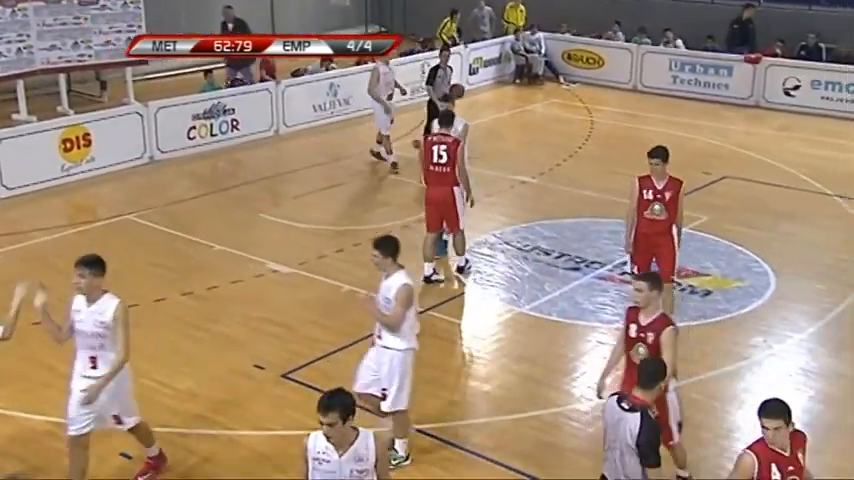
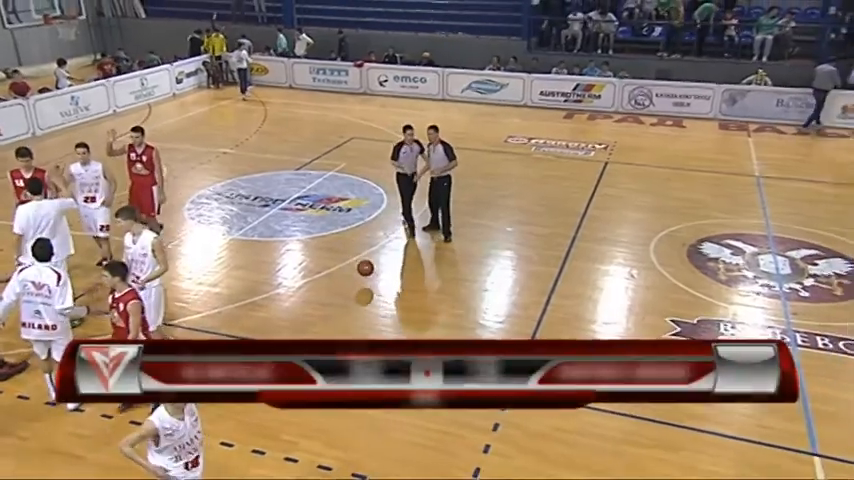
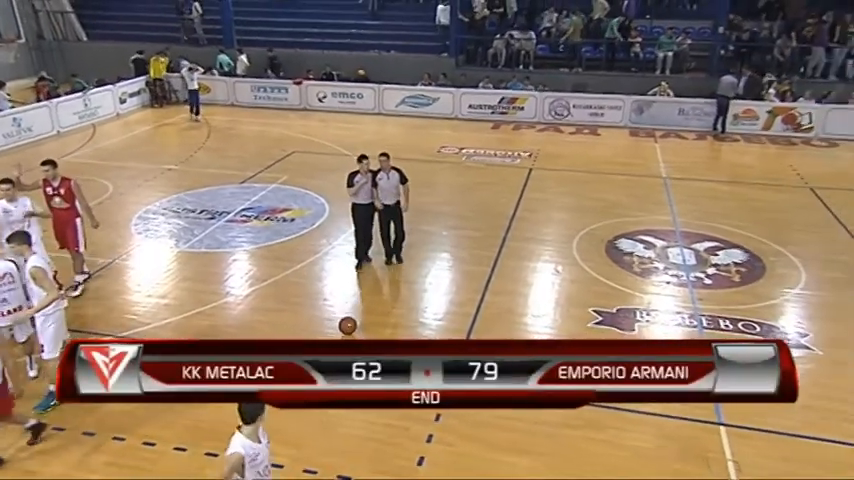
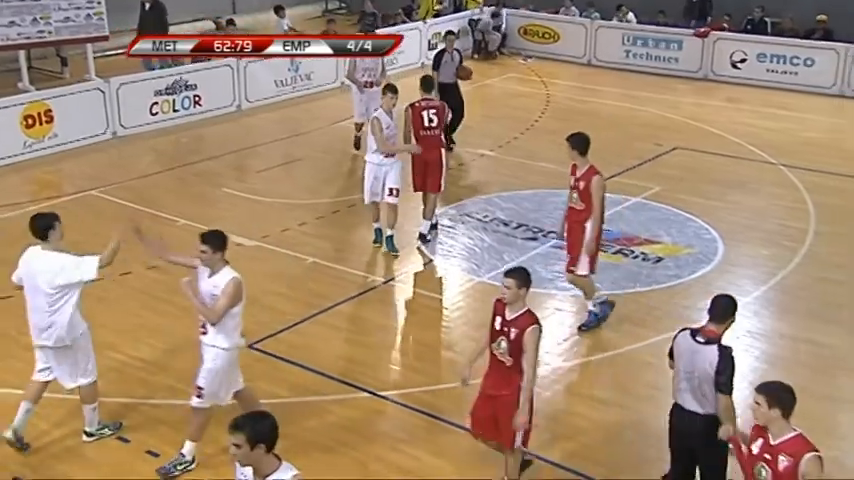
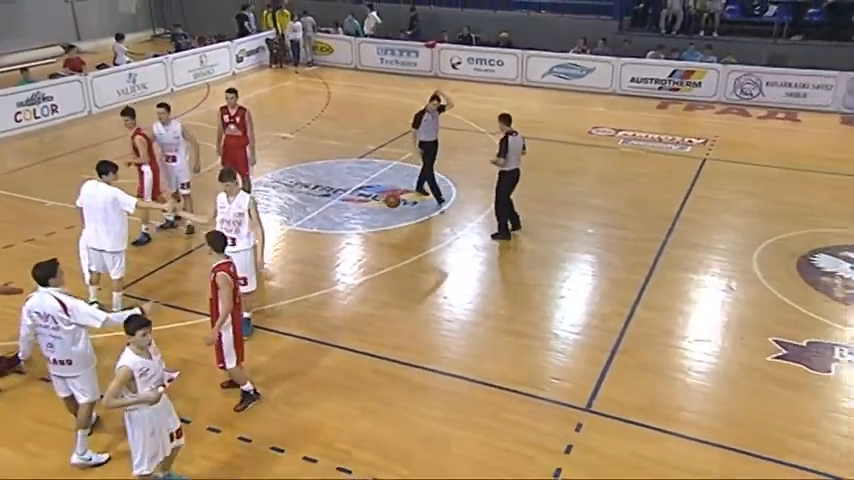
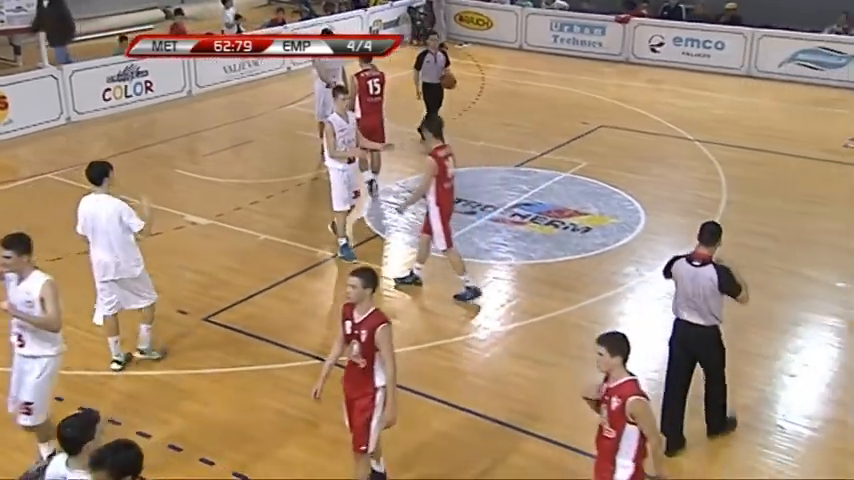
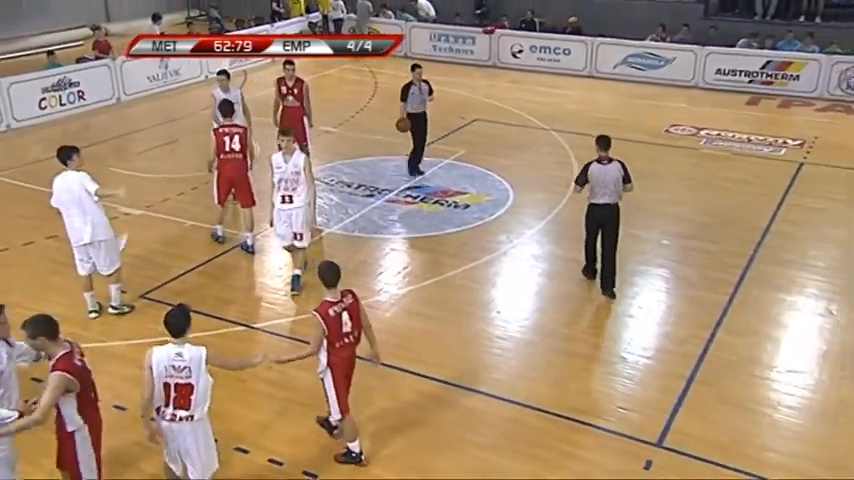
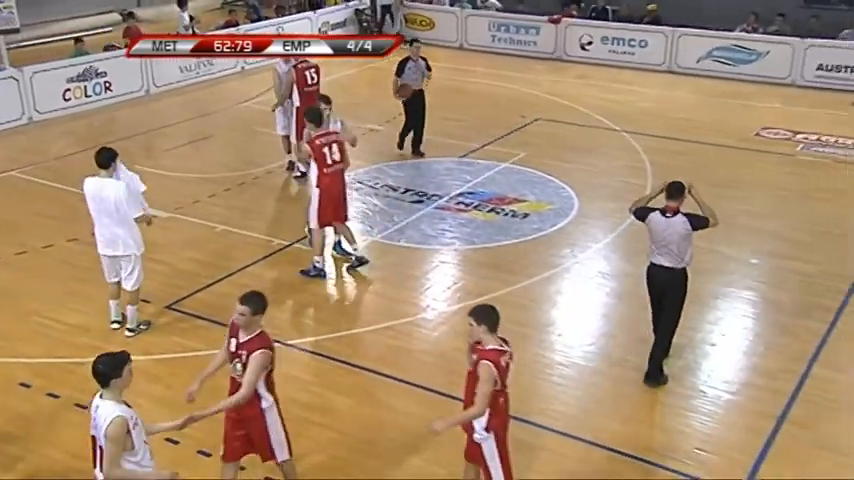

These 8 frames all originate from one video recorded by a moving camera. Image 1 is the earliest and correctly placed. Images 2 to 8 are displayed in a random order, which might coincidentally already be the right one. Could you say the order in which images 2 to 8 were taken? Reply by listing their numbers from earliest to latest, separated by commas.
4, 6, 8, 7, 5, 2, 3
